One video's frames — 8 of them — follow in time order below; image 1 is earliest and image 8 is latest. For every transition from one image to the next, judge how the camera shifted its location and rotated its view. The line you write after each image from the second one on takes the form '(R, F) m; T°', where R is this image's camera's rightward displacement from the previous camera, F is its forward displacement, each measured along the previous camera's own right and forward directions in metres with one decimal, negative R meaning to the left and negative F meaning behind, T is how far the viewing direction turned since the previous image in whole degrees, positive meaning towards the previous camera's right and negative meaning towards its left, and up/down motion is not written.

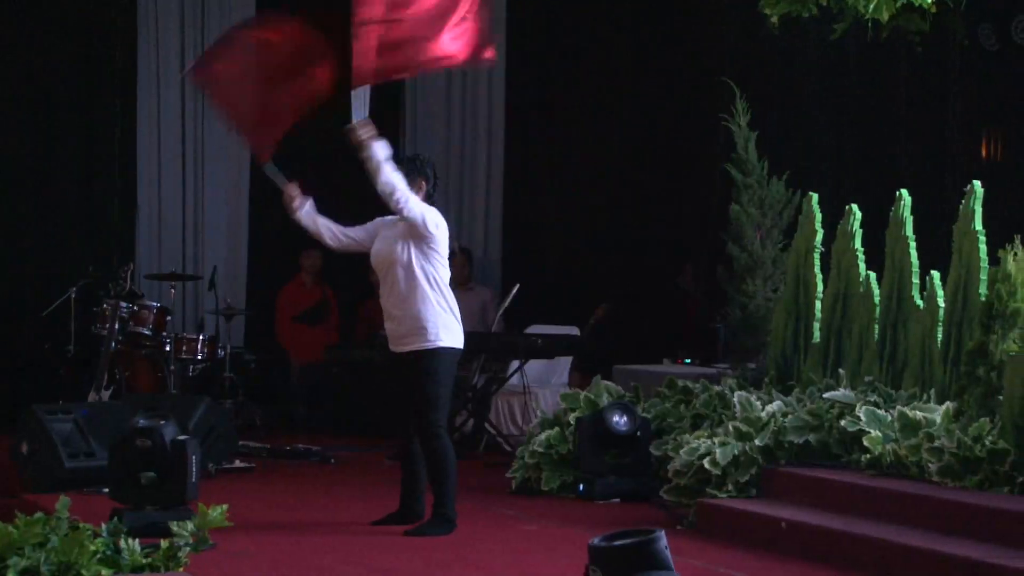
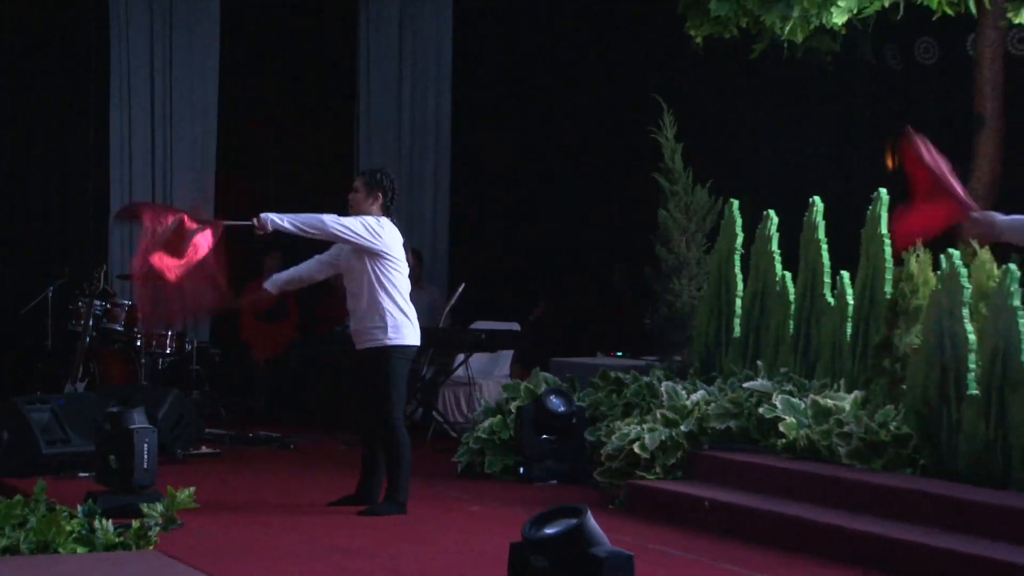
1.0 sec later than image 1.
(+0.4, -0.4) m; -1°
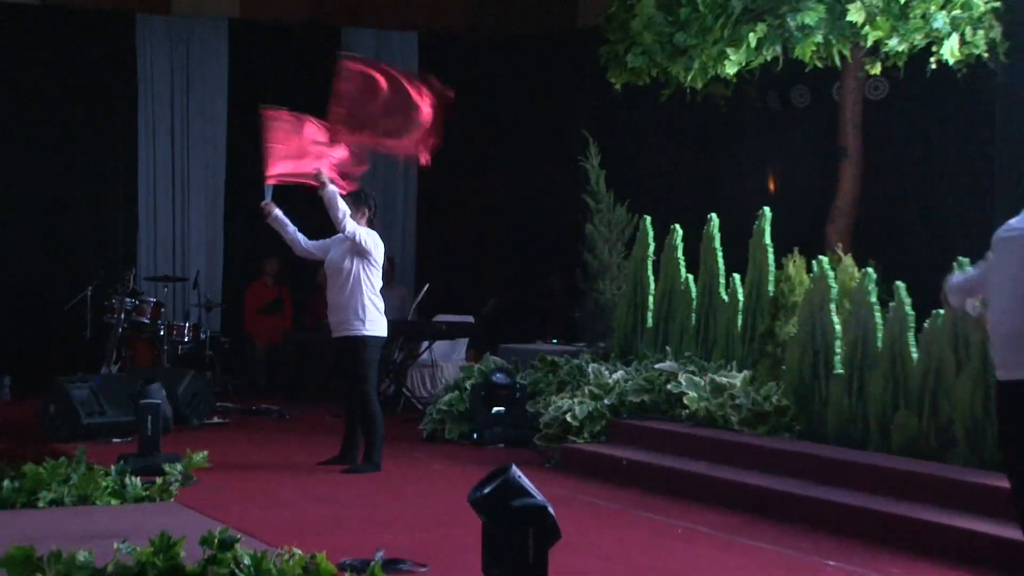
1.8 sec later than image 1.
(+0.2, -1.4) m; +1°
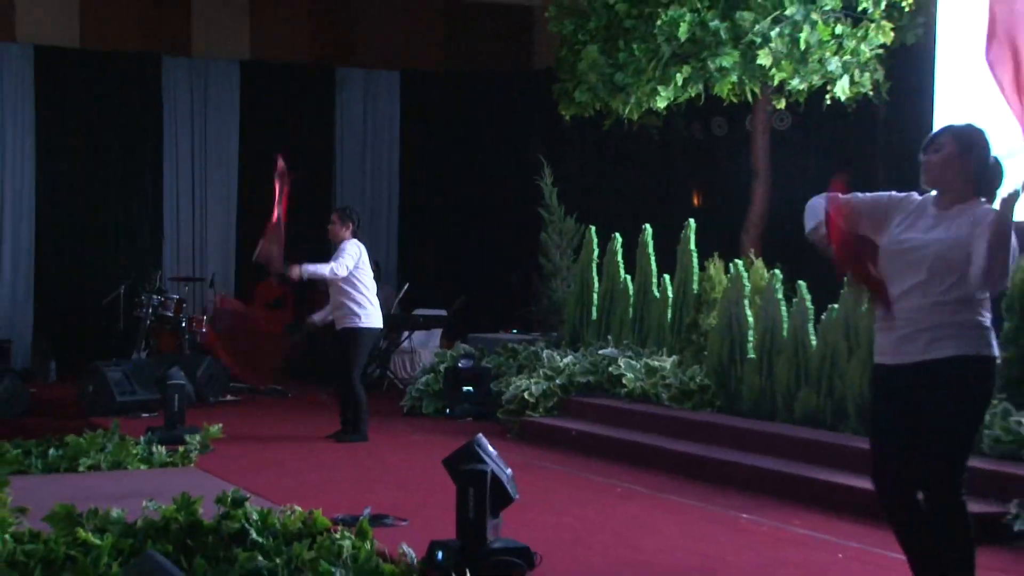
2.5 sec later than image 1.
(+0.1, -1.5) m; +1°
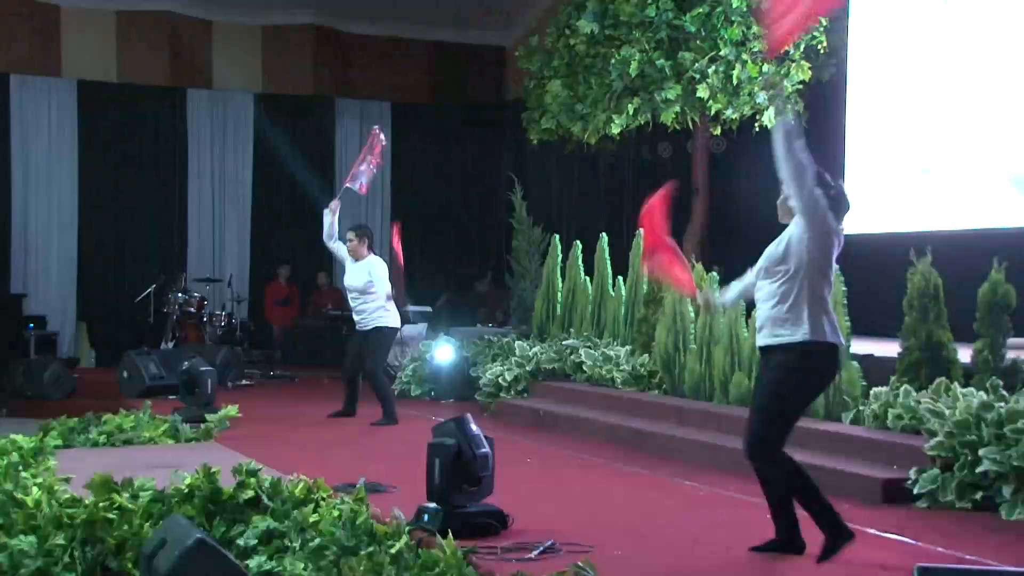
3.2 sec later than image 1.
(+0.1, -1.5) m; +1°
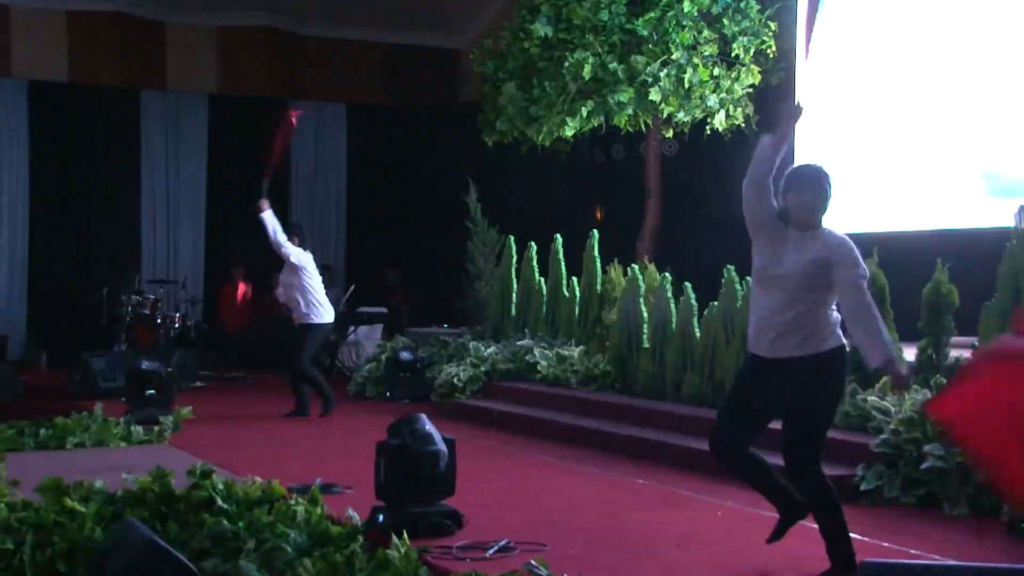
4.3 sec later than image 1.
(0.0, -0.1) m; +2°
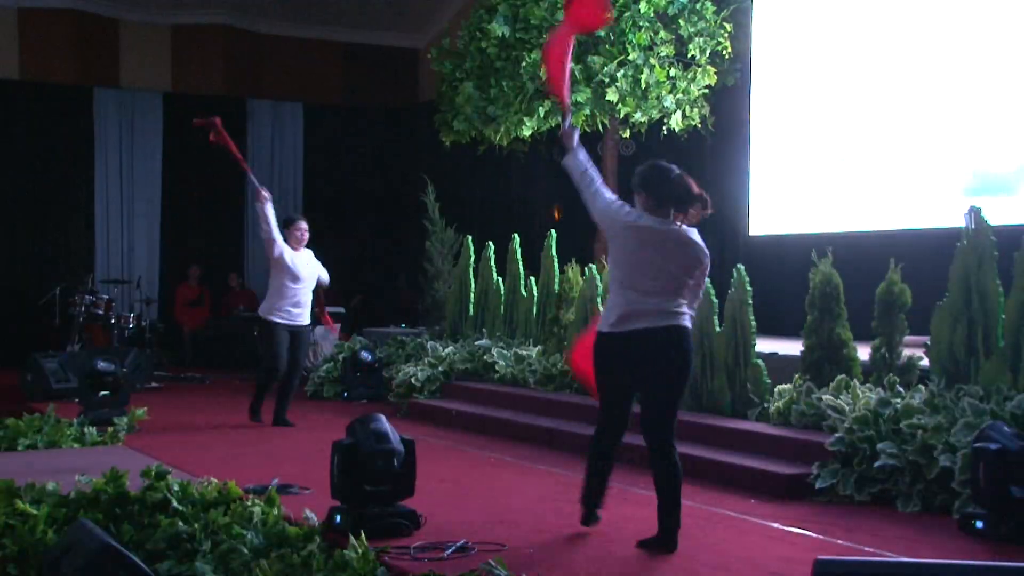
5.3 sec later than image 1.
(+0.1, 0.0) m; +2°
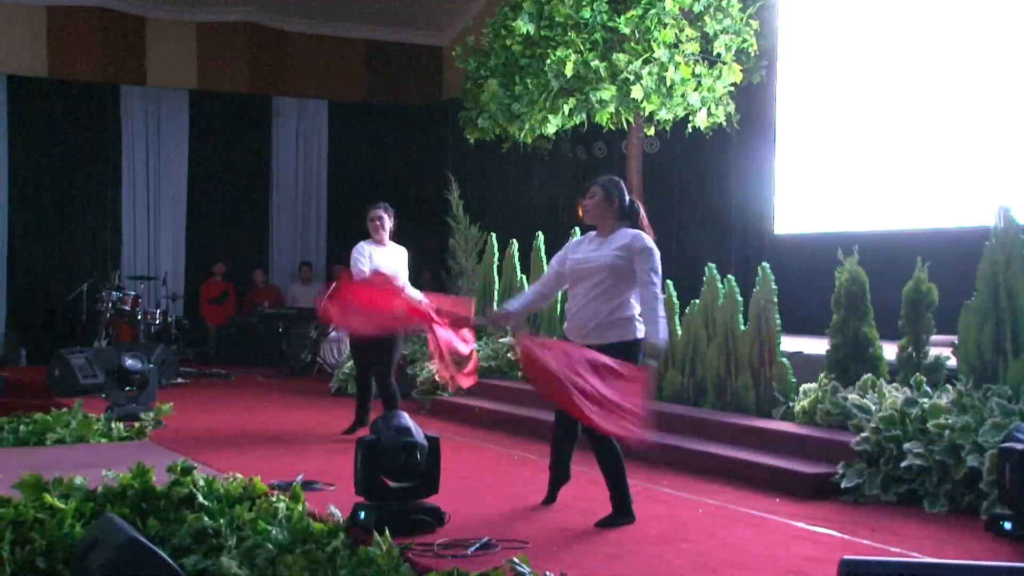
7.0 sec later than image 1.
(0.0, 0.0) m; -1°
